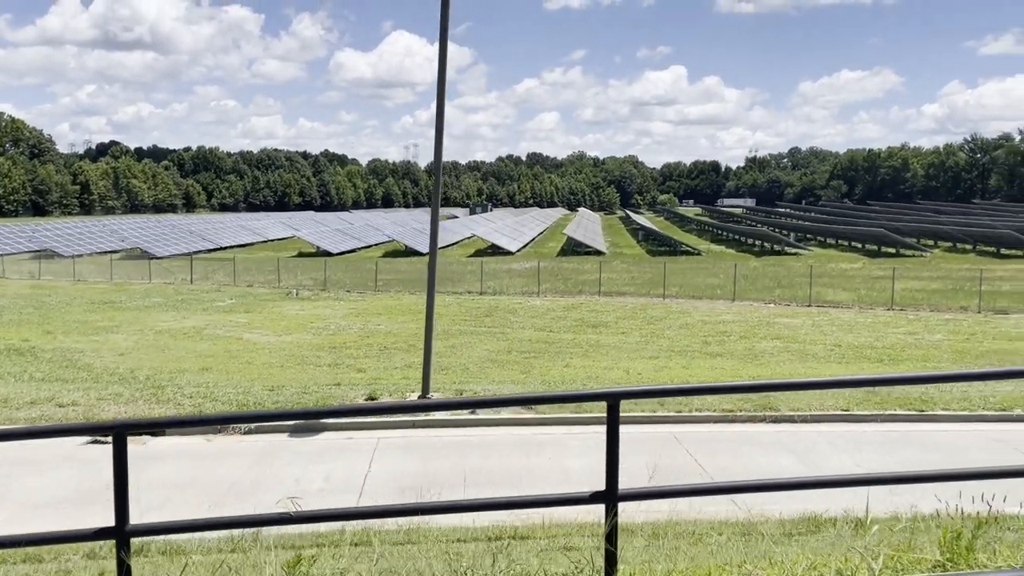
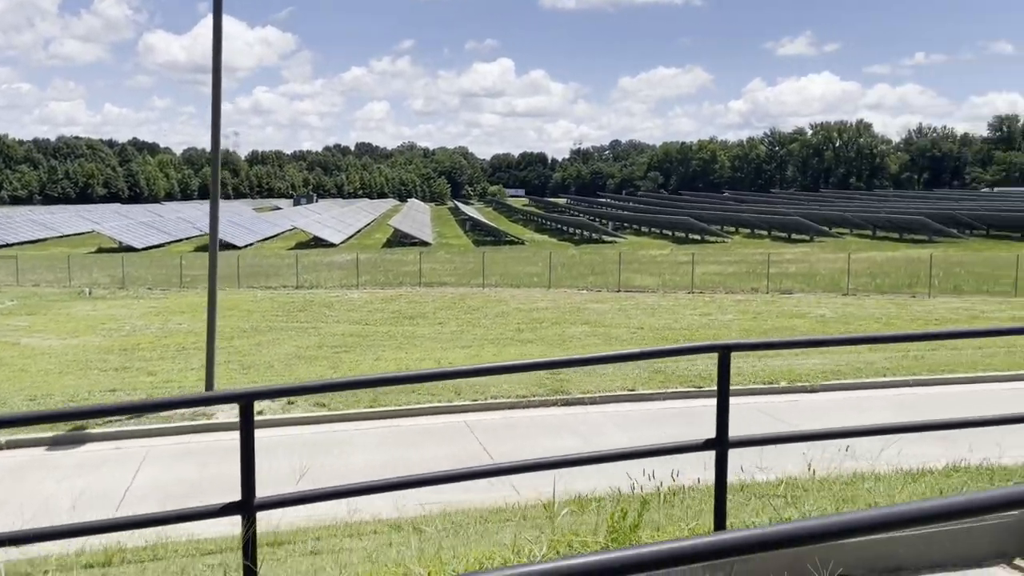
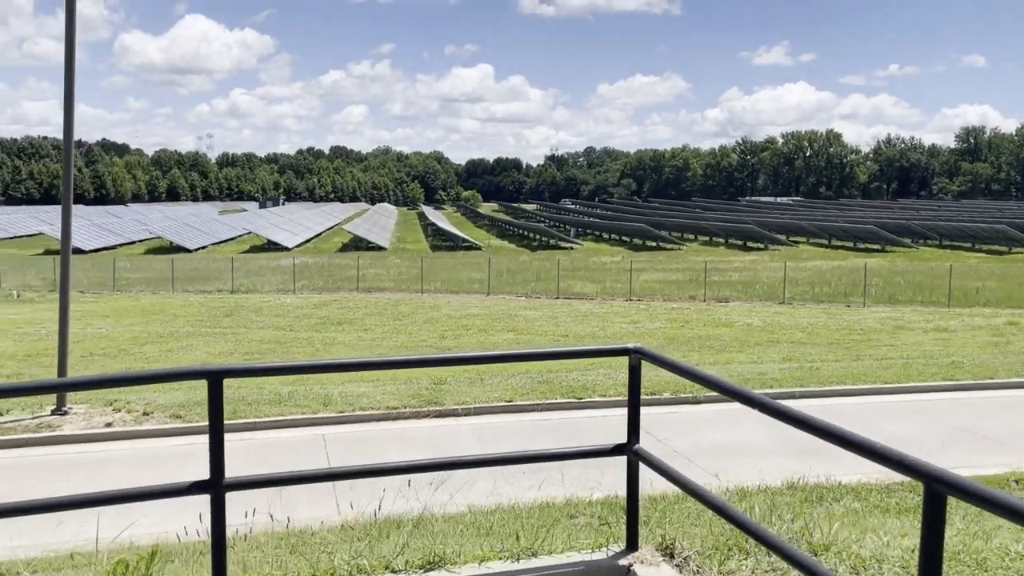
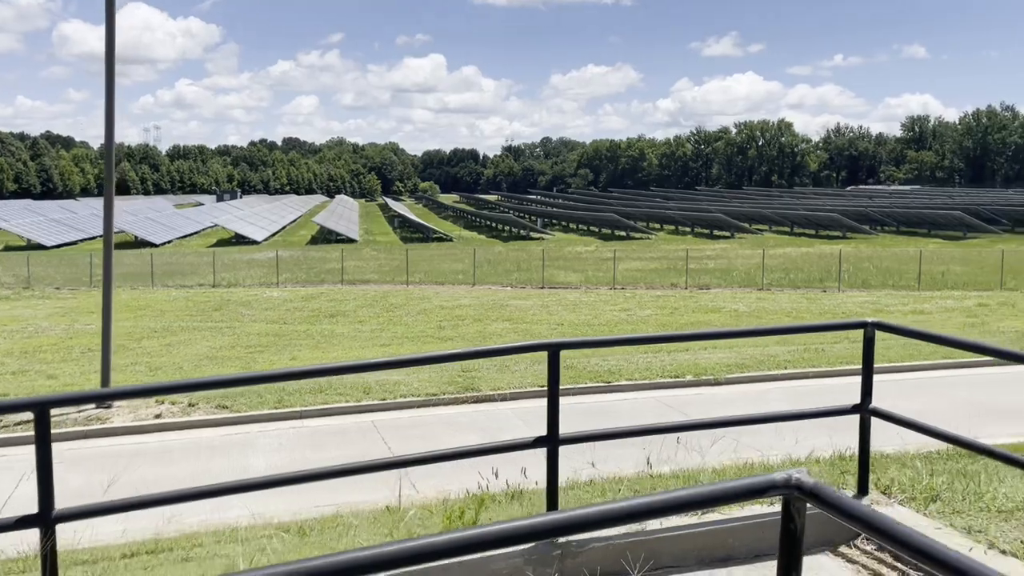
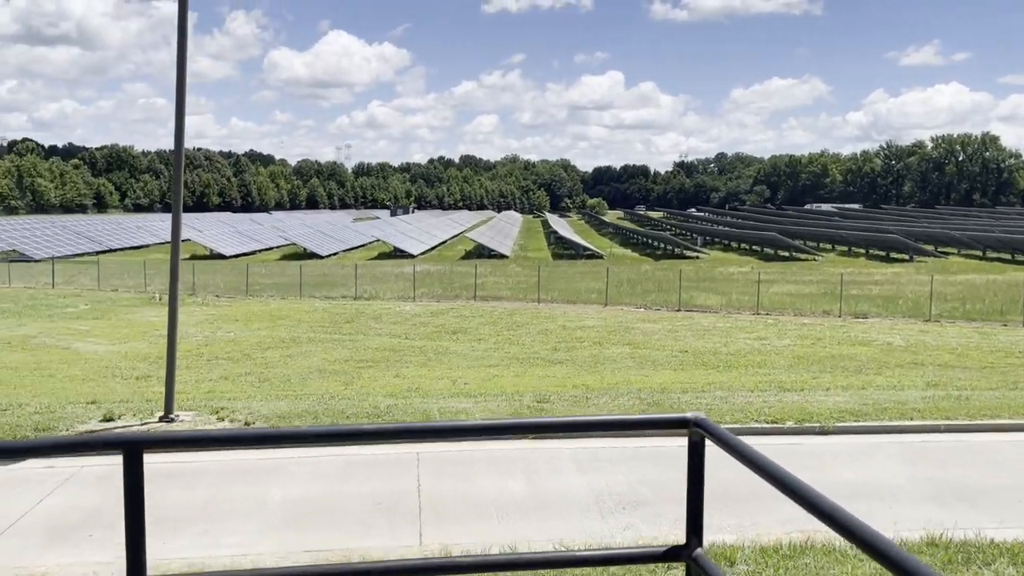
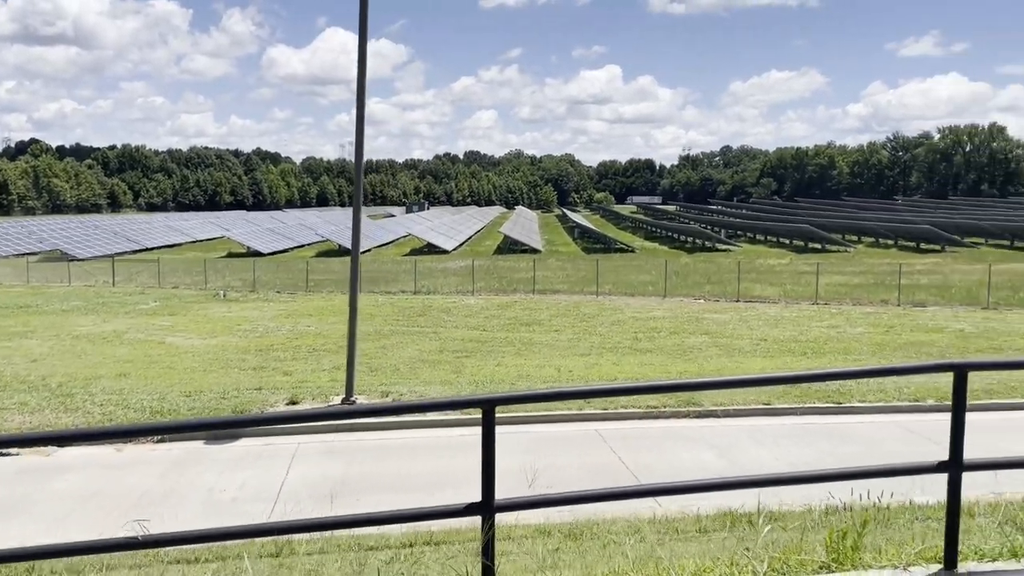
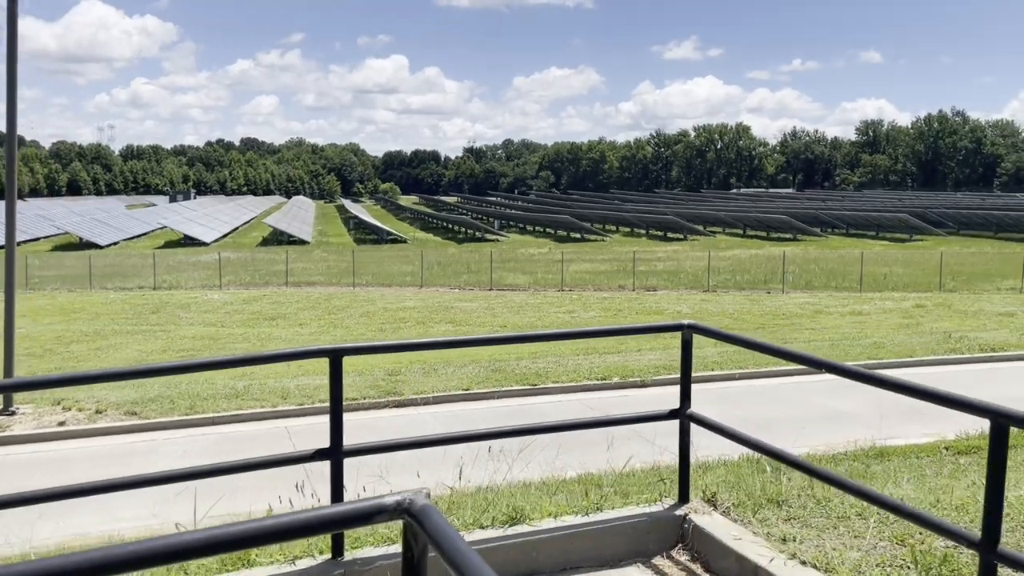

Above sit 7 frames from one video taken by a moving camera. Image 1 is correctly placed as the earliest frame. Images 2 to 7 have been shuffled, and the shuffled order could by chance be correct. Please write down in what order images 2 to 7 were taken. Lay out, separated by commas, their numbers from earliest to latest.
6, 2, 4, 7, 3, 5
